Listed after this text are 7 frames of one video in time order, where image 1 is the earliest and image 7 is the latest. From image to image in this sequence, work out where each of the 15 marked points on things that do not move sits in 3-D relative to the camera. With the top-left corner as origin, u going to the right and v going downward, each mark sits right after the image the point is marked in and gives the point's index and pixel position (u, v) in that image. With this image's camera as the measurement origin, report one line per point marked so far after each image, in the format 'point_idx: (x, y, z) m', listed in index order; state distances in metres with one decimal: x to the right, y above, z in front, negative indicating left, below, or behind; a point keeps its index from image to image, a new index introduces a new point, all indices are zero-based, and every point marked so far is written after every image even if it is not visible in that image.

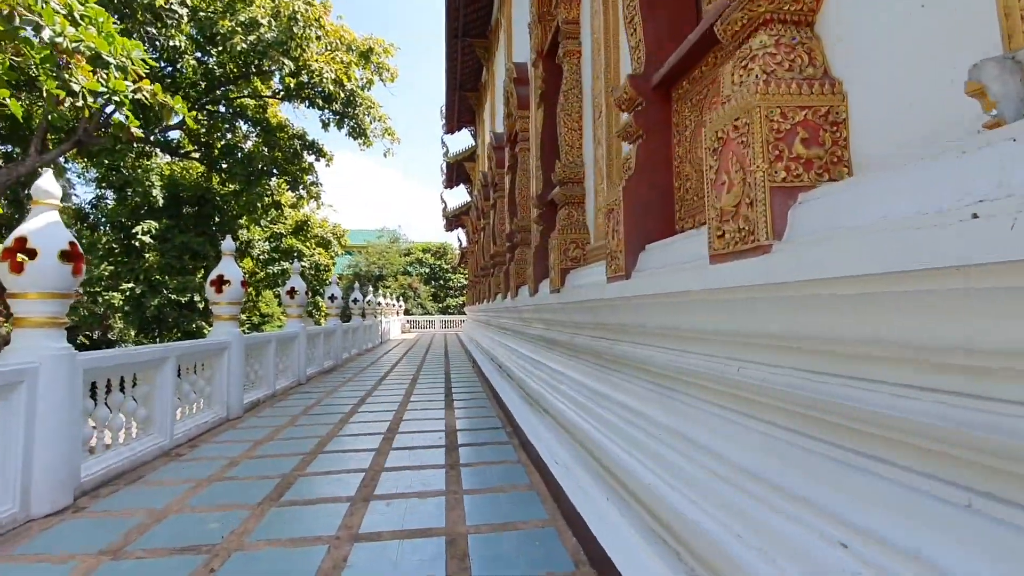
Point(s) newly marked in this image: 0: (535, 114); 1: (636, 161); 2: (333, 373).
0: (+0.2, +1.2, +3.7) m
1: (+0.4, +0.4, +1.6) m
2: (-1.9, -0.9, +5.8) m
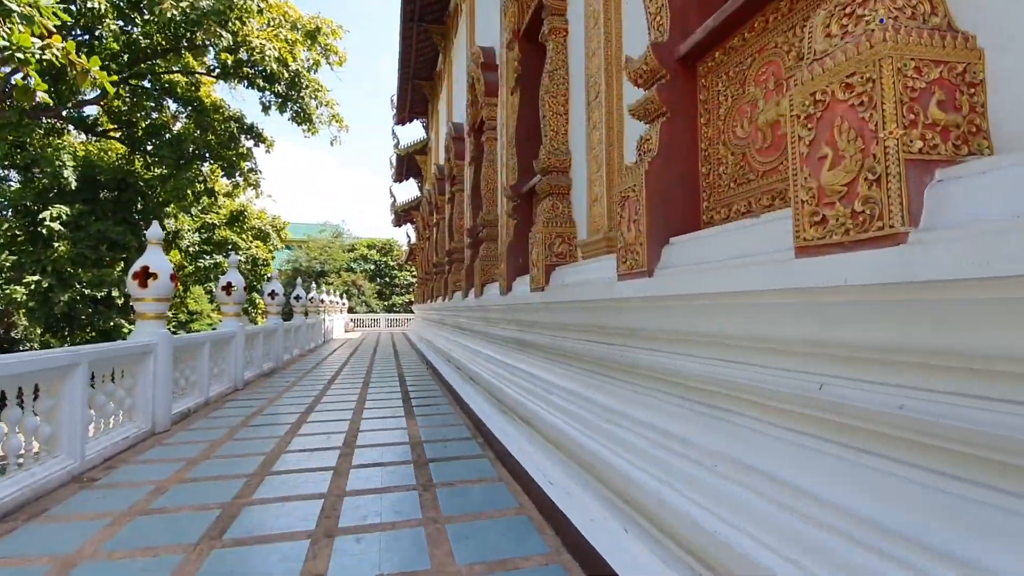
0: (0.0, +1.2, +3.5) m
1: (+0.4, +0.4, +1.4) m
2: (-2.4, -0.9, +5.3) m
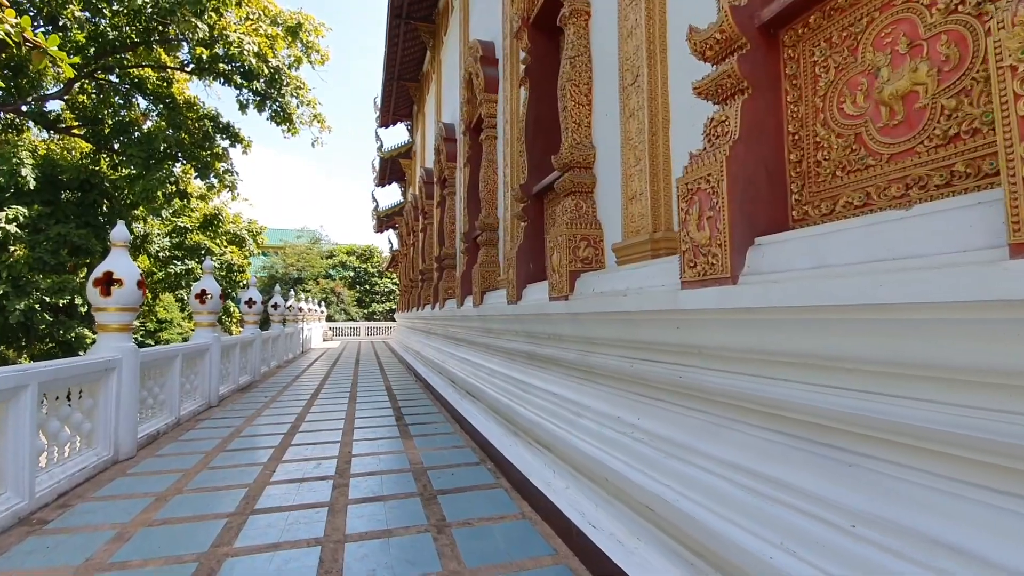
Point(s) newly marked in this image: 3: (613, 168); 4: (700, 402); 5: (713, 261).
0: (0.0, +1.2, +3.2) m
1: (+0.5, +0.4, +1.2) m
2: (-2.4, -1.0, +5.0) m
3: (+0.4, +0.4, +2.0) m
4: (+0.4, -0.3, +1.3) m
5: (+0.4, +0.1, +1.2) m
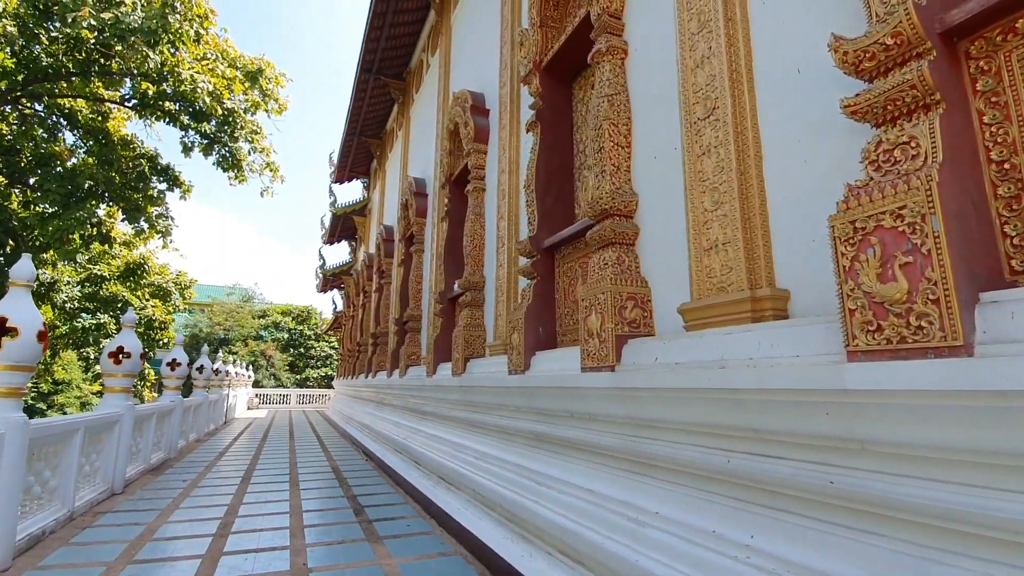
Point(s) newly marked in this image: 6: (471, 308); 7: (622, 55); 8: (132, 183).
0: (0.0, +0.8, +3.0) m
1: (+0.7, +0.2, +0.9) m
2: (-2.7, -1.4, +4.1) m
3: (+0.5, +0.2, +1.7) m
4: (+0.6, -0.4, +0.9) m
5: (+0.7, -0.1, +0.9) m
6: (-0.3, -0.1, +3.3) m
7: (+0.4, +0.9, +2.0) m
8: (-4.5, +1.3, +6.4) m
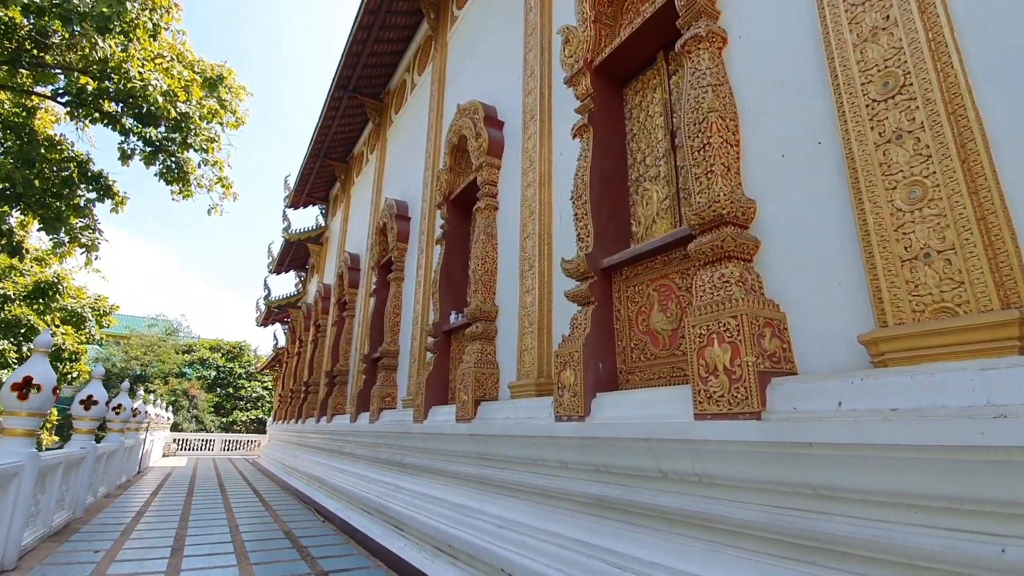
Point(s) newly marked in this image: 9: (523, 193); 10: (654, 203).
0: (+0.1, +0.7, +2.6) m
1: (+1.1, +0.2, +0.6) m
2: (-2.7, -1.5, +3.3) m
3: (+0.8, +0.2, +1.4) m
4: (+1.0, -0.4, +0.5) m
5: (+1.0, -0.1, +0.5) m
6: (-0.2, -0.3, +2.8) m
7: (+0.7, +0.8, +1.7) m
8: (-4.7, +1.0, +5.5) m
9: (+0.1, +0.5, +2.7) m
10: (+0.5, +0.3, +2.1) m
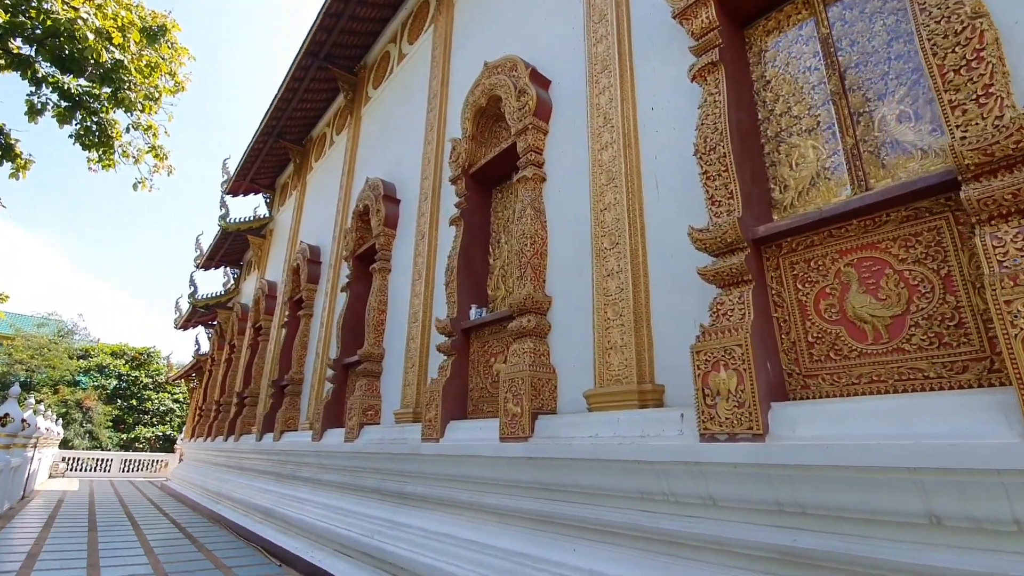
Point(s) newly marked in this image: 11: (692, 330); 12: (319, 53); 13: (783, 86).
0: (+0.4, +0.7, +2.1) m
1: (+1.6, +0.3, +0.2) m
2: (-2.6, -1.4, +2.3) m
3: (+1.2, +0.2, +0.9) m
4: (+1.5, -0.3, +0.1) m
5: (+1.6, 0.0, +0.1) m
6: (+0.1, -0.2, +2.3) m
7: (+1.1, +0.9, +1.3) m
8: (-4.8, +1.2, +4.4) m
9: (+0.3, +0.5, +2.2) m
10: (+0.9, +0.4, +1.6) m
11: (+0.6, -0.1, +1.7) m
12: (-1.9, +2.3, +5.2) m
13: (+0.9, +0.7, +1.8) m
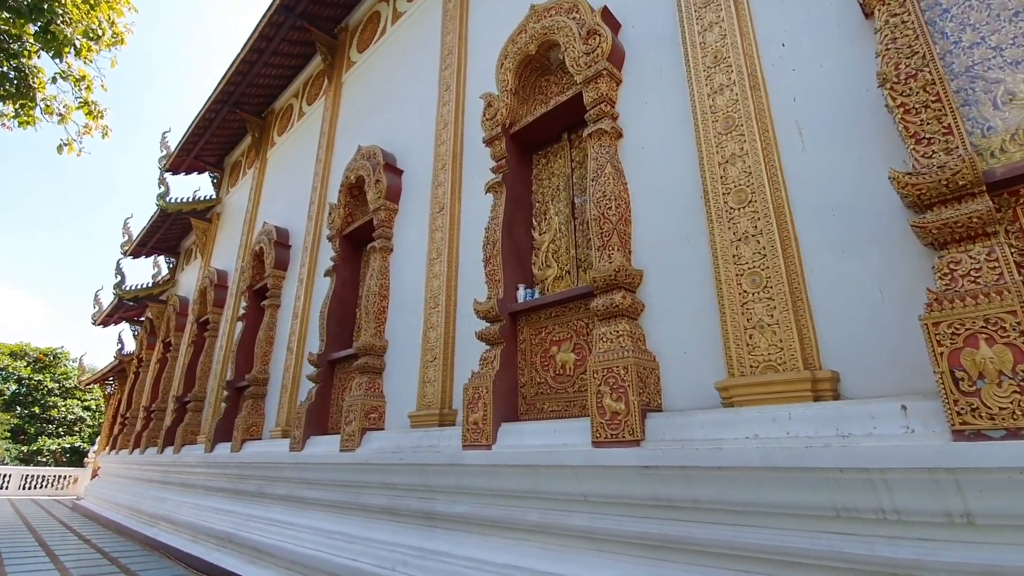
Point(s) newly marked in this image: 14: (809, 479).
0: (+0.8, +0.8, +1.8) m
1: (+2.2, +0.4, 0.0) m
2: (-2.3, -1.2, +1.6) m
3: (+1.7, +0.3, +0.7) m
4: (+2.0, -0.2, -0.1) m
5: (+2.1, +0.1, -0.1) m
6: (+0.4, -0.1, +1.8) m
7: (+1.5, +0.9, +1.1) m
8: (-4.7, +1.4, +3.4) m
9: (+0.7, +0.6, +1.8) m
10: (+1.3, +0.5, +1.3) m
11: (+0.9, 0.0, +1.4) m
12: (-1.9, +2.4, +4.6) m
13: (+1.3, +0.8, +1.5) m
14: (+0.7, -0.4, +1.3) m
